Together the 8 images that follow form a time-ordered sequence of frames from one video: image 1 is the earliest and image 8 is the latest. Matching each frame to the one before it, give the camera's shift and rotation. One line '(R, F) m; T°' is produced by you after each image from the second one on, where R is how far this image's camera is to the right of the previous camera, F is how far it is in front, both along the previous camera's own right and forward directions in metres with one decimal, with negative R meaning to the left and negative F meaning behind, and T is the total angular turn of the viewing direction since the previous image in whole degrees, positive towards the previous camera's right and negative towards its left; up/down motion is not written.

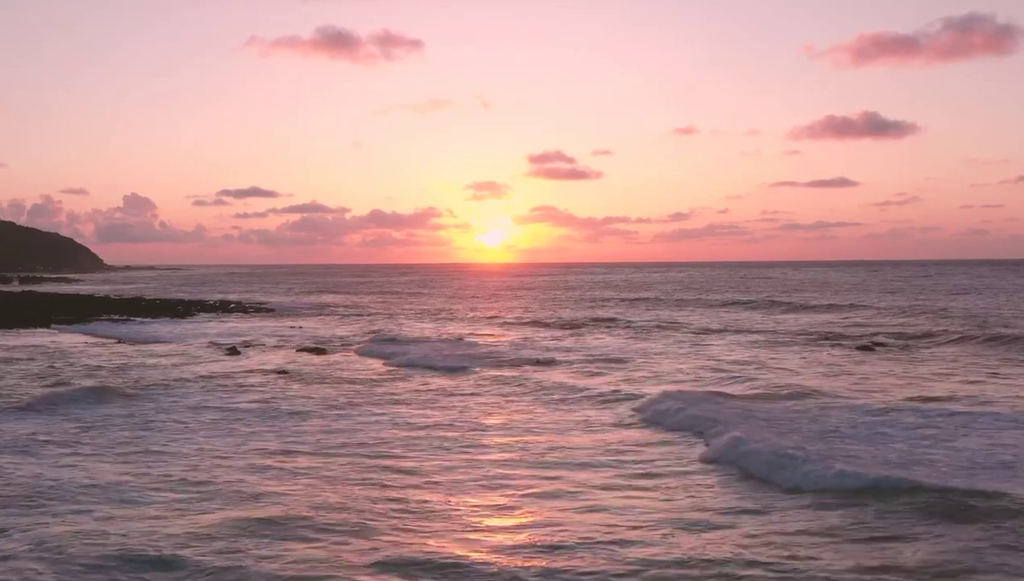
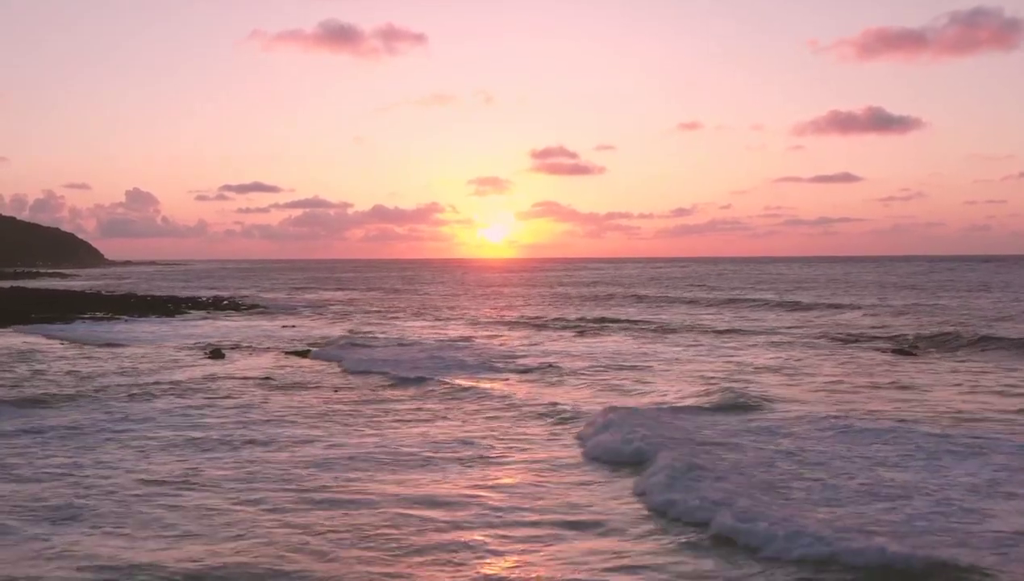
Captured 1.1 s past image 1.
(0.0, +2.0) m; 0°
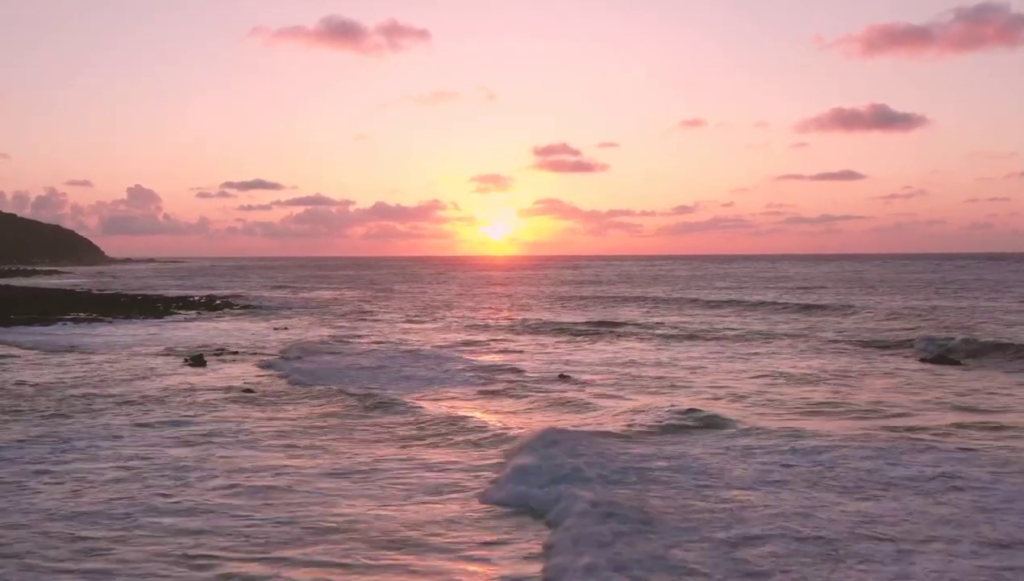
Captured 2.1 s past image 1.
(-0.1, +2.1) m; 0°
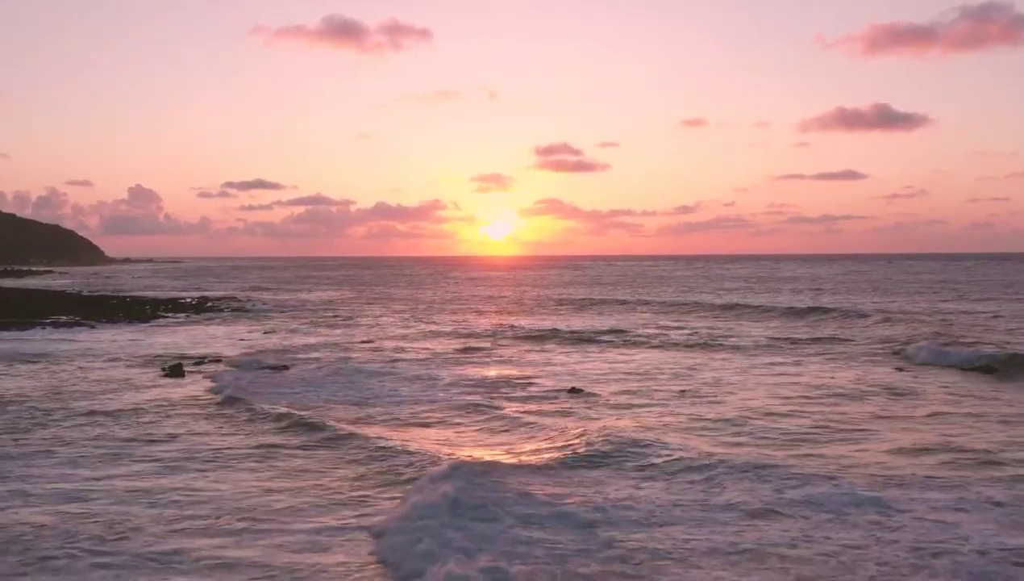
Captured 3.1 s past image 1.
(-0.1, +1.9) m; 0°
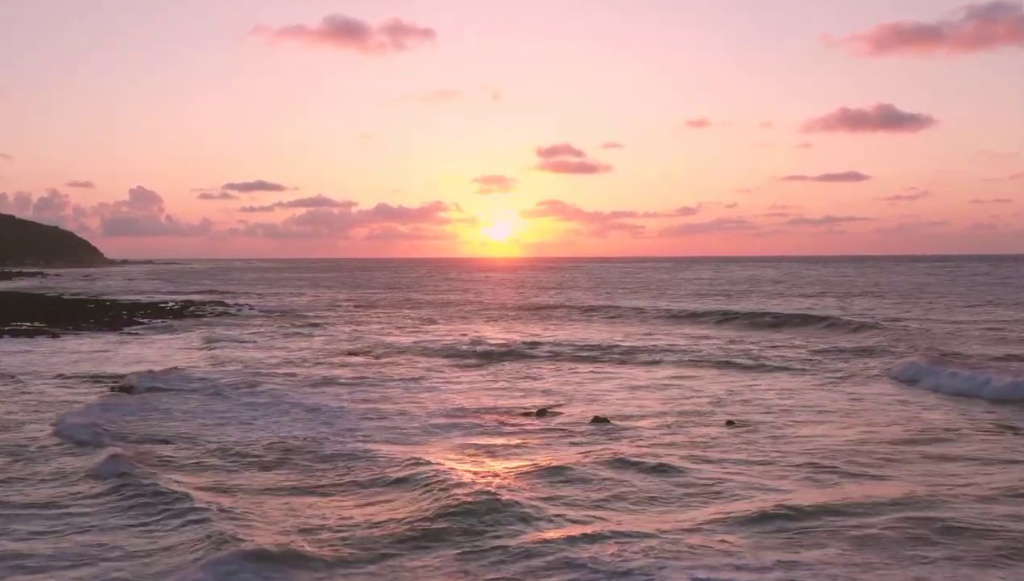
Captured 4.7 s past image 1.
(-0.2, +3.7) m; 0°
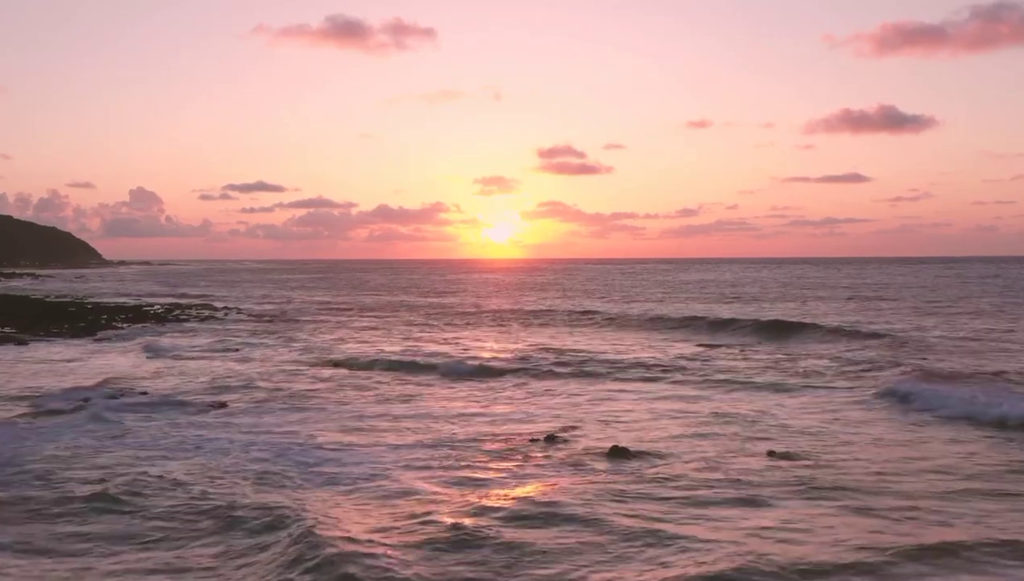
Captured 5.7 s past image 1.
(-0.1, +2.6) m; 0°
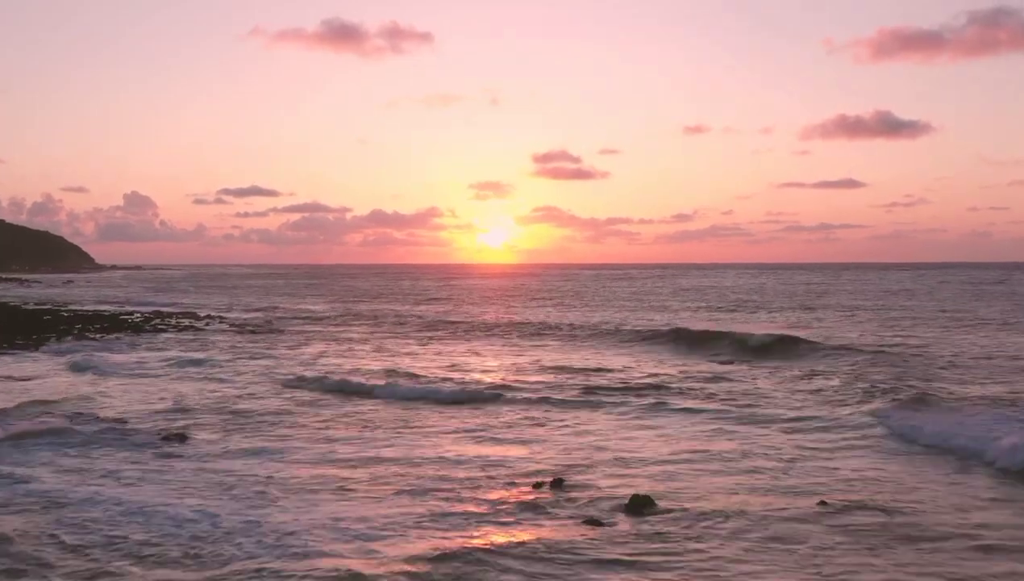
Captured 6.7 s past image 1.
(-0.1, +2.5) m; 0°
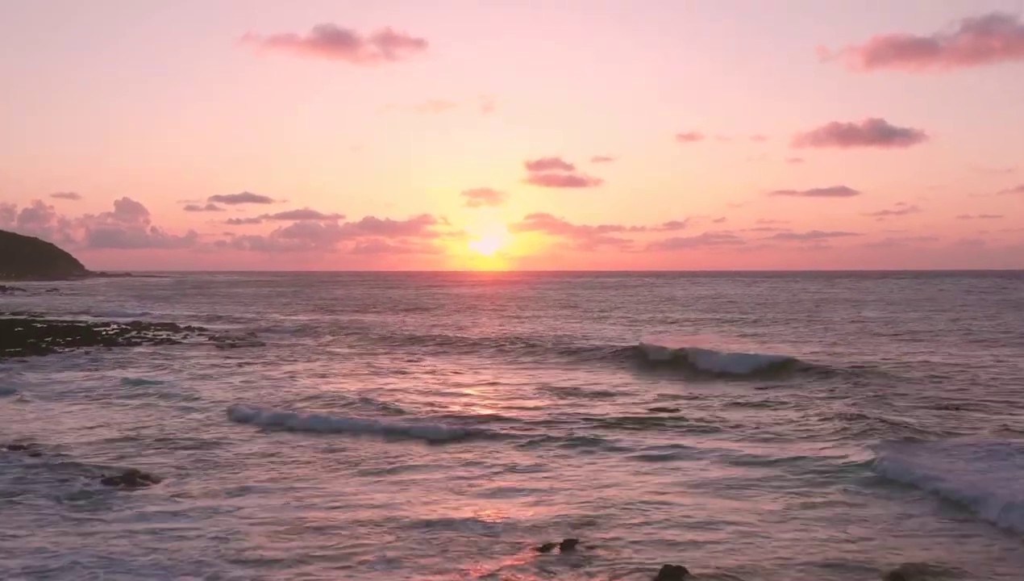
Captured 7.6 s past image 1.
(-0.1, +2.3) m; +1°
